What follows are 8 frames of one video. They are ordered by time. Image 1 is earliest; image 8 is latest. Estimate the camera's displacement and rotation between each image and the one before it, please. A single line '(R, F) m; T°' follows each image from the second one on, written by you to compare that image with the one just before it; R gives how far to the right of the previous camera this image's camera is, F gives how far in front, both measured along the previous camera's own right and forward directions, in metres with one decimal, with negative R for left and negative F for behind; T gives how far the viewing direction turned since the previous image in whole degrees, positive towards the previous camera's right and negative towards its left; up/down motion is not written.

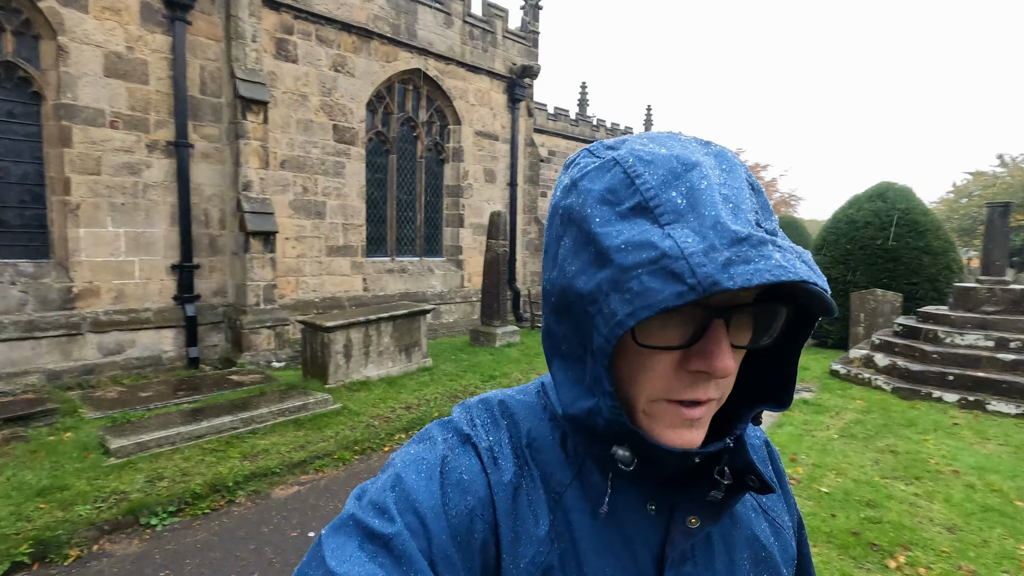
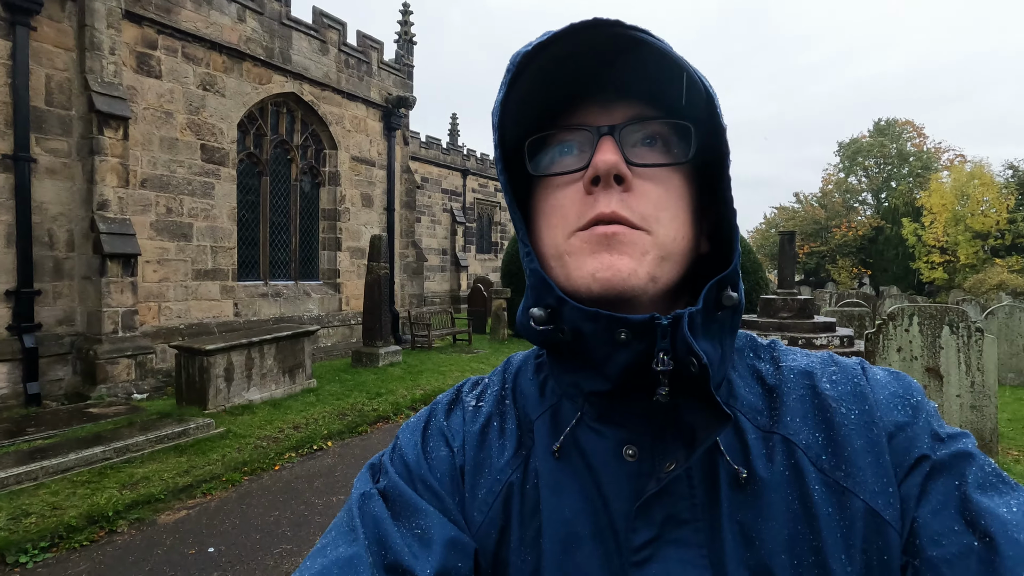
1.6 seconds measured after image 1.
(-0.2, -0.5) m; +14°
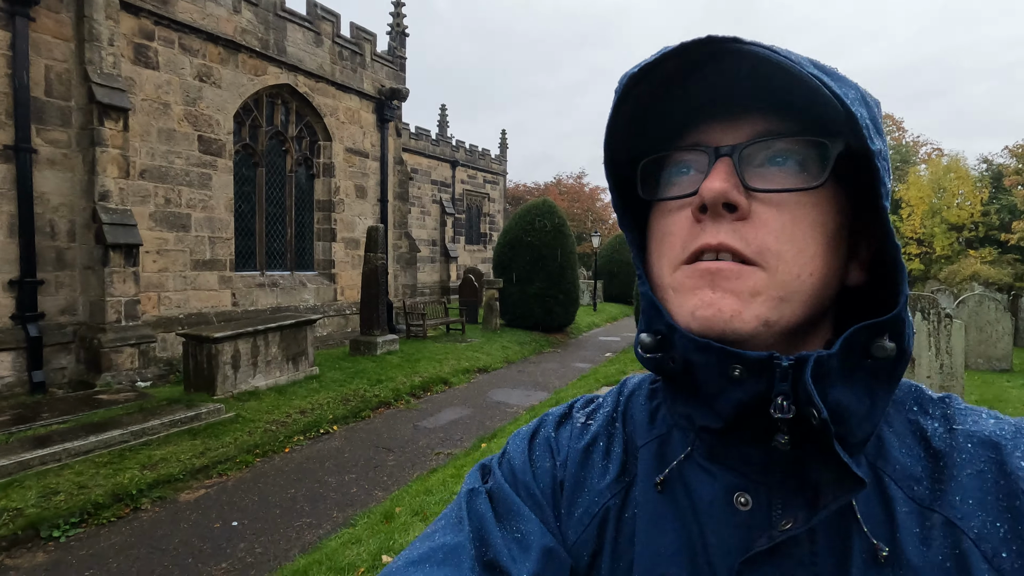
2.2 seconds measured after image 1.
(-0.1, -0.2) m; +2°
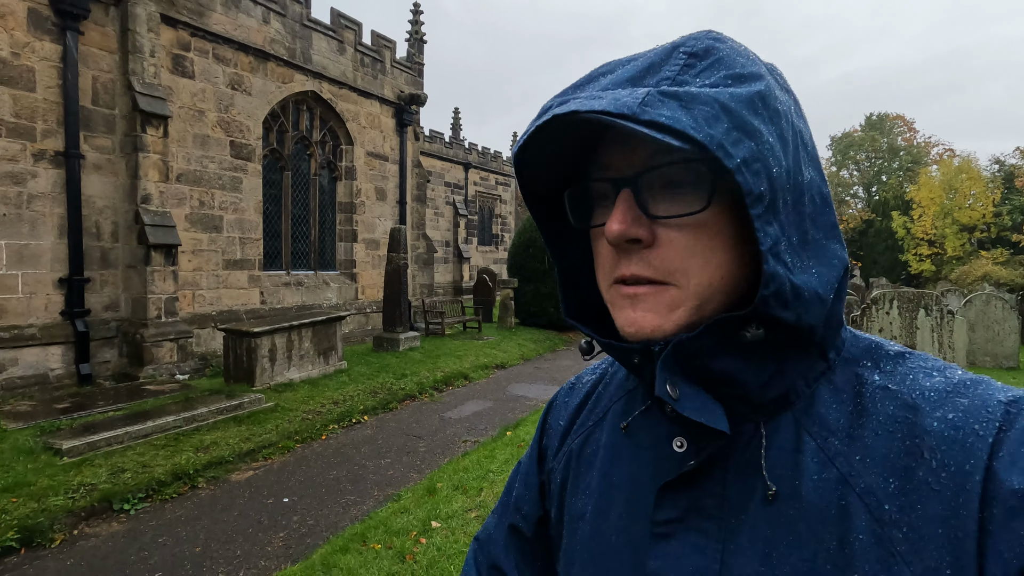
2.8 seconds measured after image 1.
(-0.2, -0.3) m; -1°
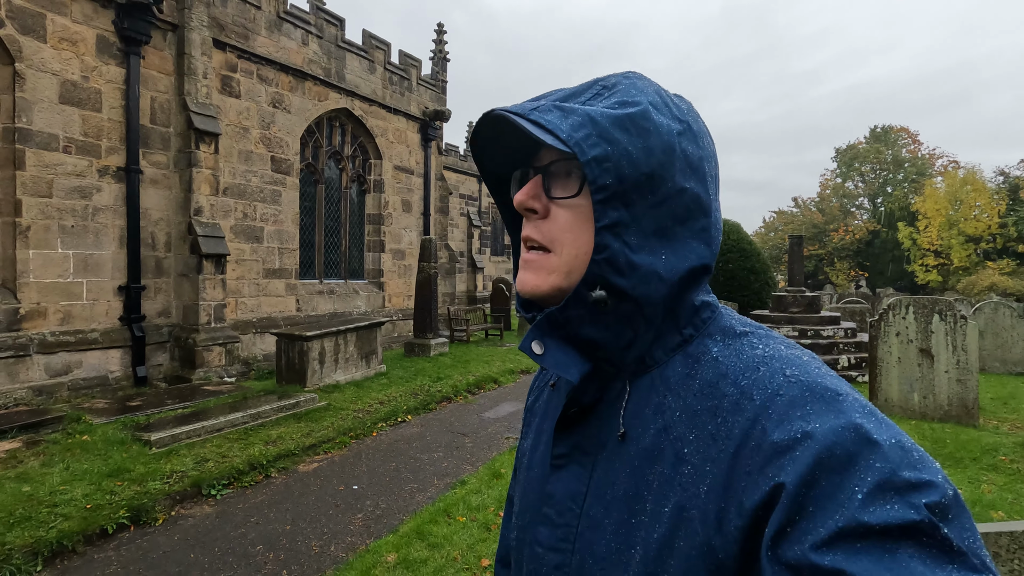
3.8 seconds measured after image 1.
(-0.4, -0.4) m; 0°
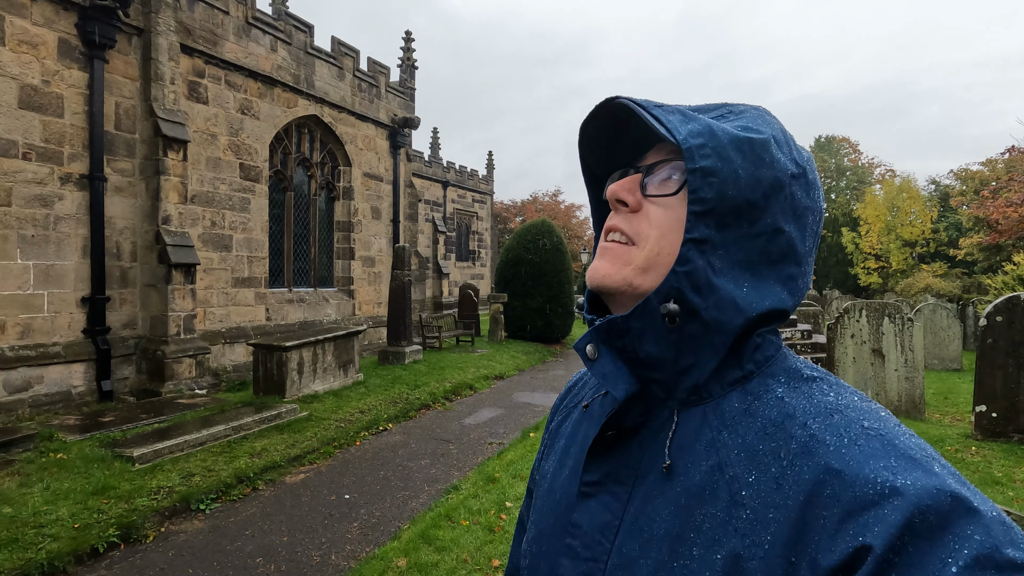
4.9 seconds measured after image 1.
(-0.2, -0.1) m; +4°
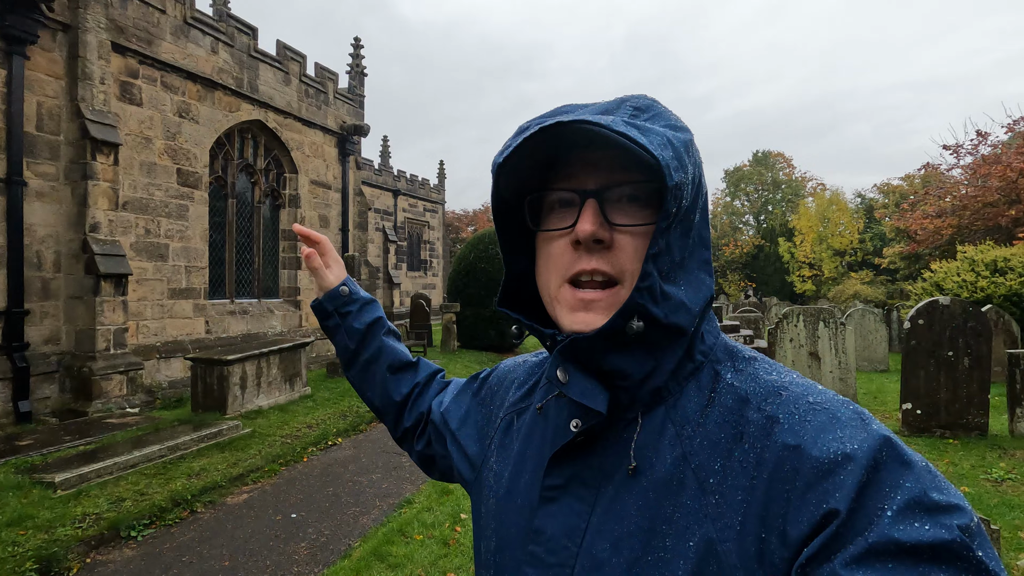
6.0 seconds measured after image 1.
(0.0, 0.0) m; +5°
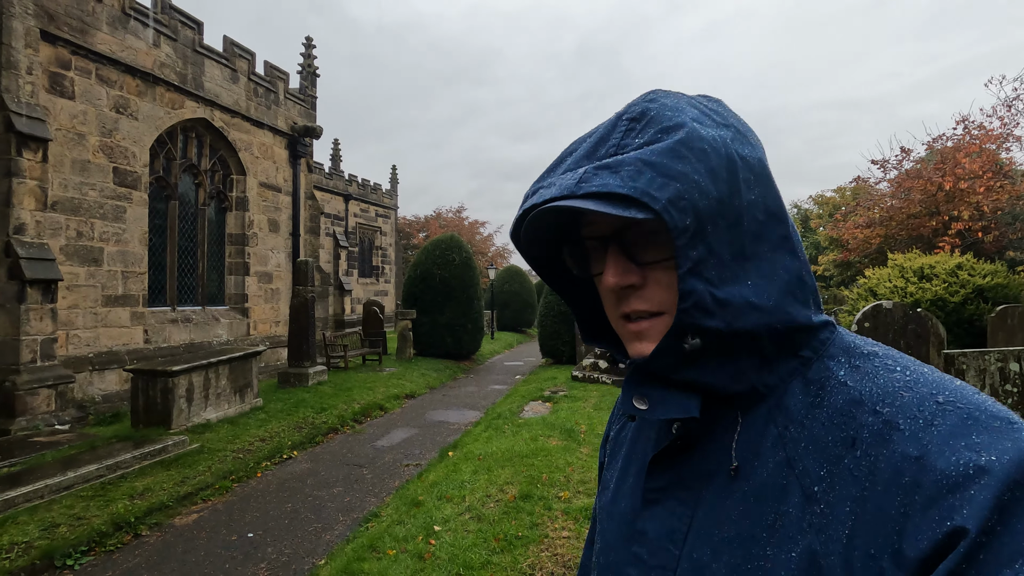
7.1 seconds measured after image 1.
(-0.1, +0.1) m; +5°
